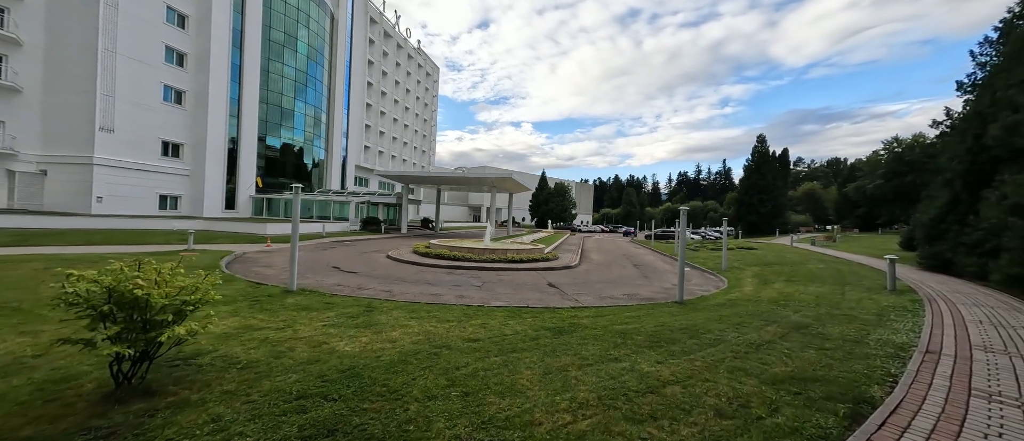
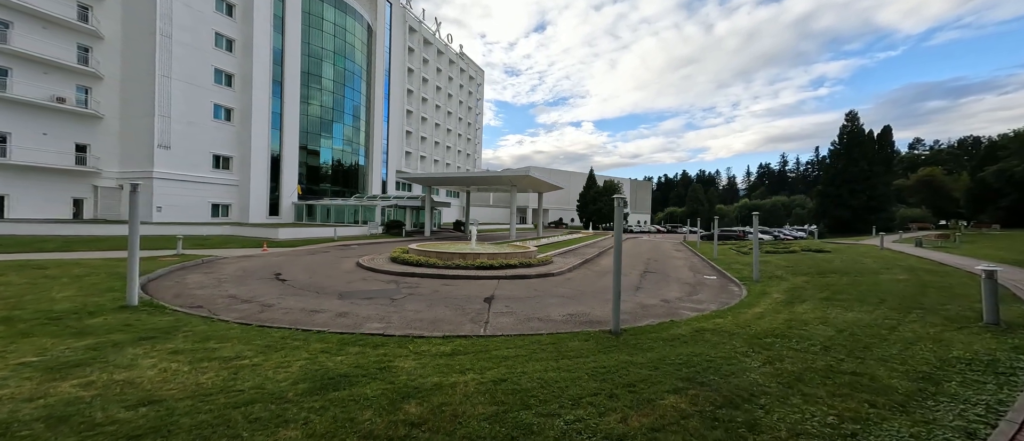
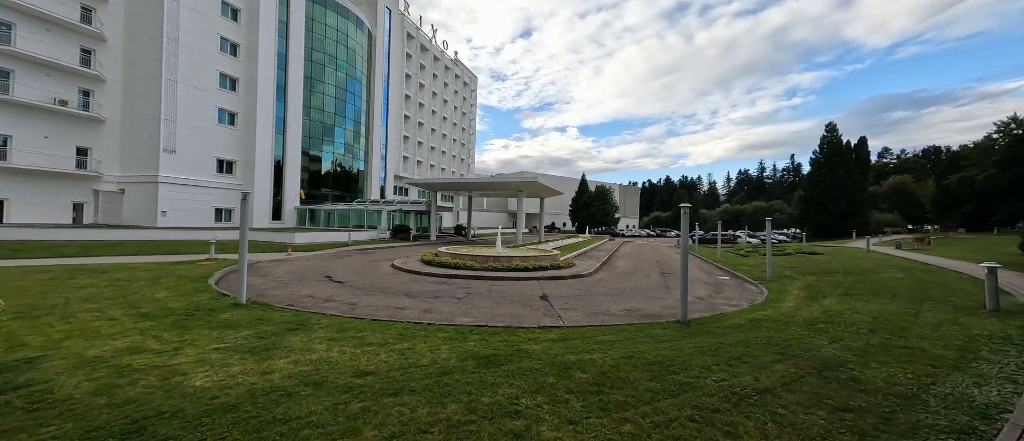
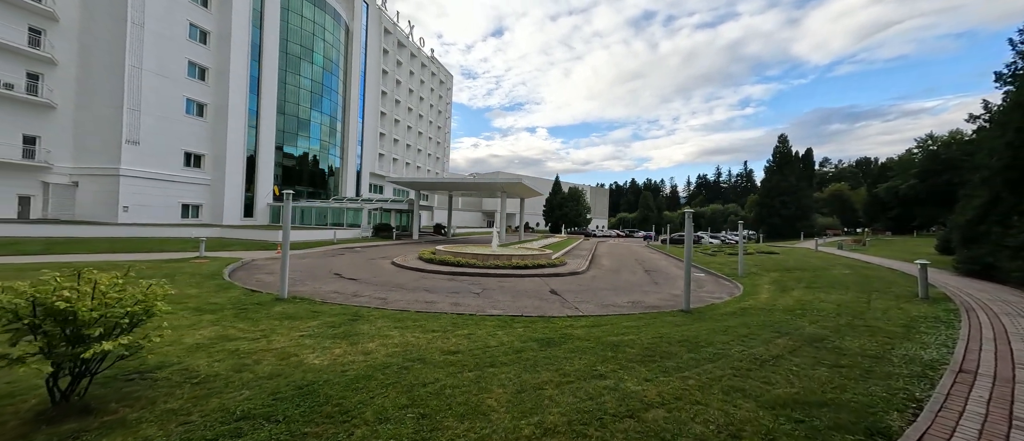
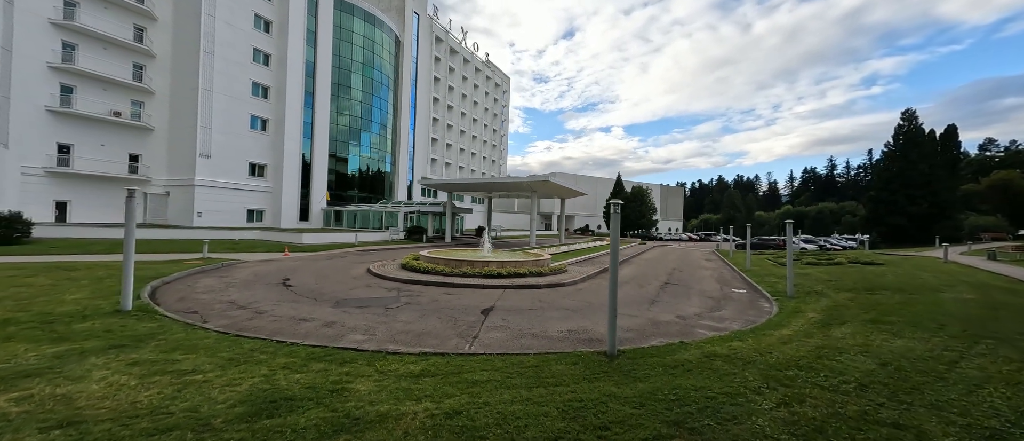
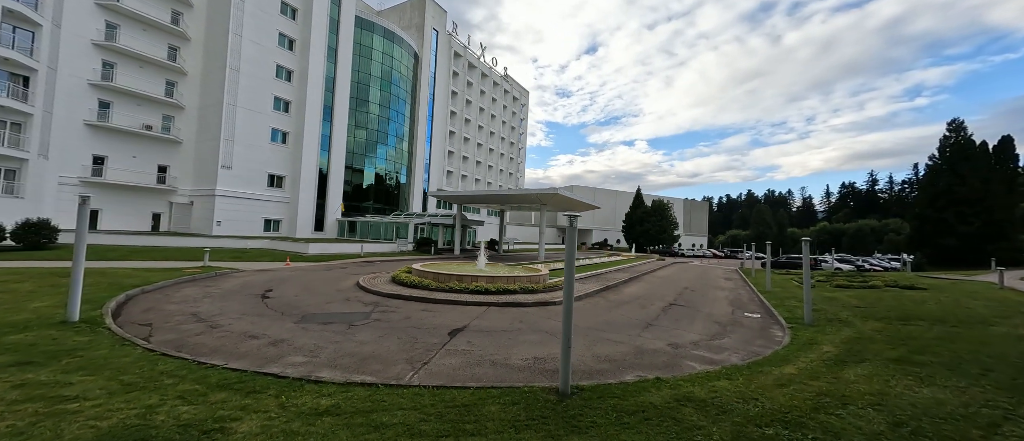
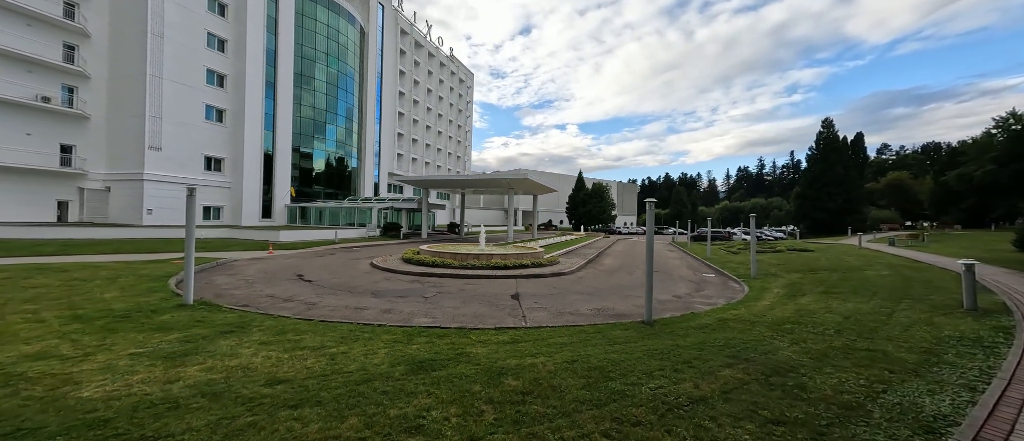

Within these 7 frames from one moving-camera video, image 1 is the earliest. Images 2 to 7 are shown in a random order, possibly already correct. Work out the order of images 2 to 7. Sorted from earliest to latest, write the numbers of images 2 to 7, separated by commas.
4, 3, 7, 2, 5, 6
